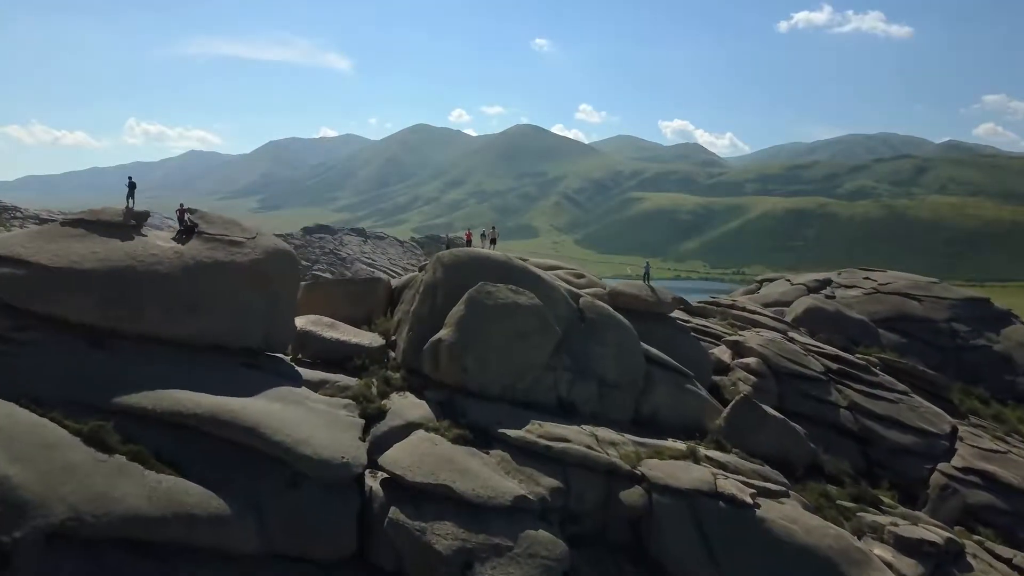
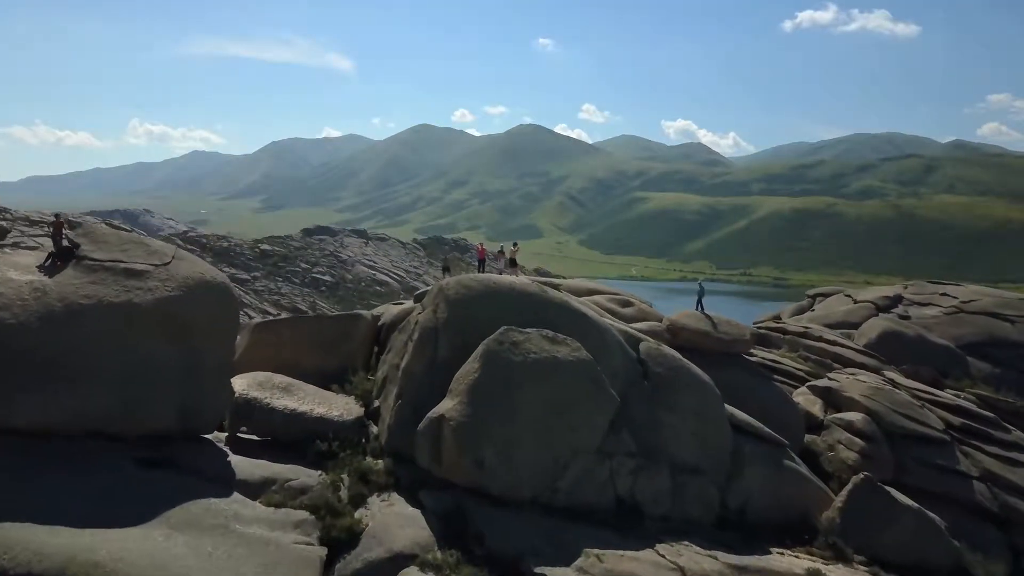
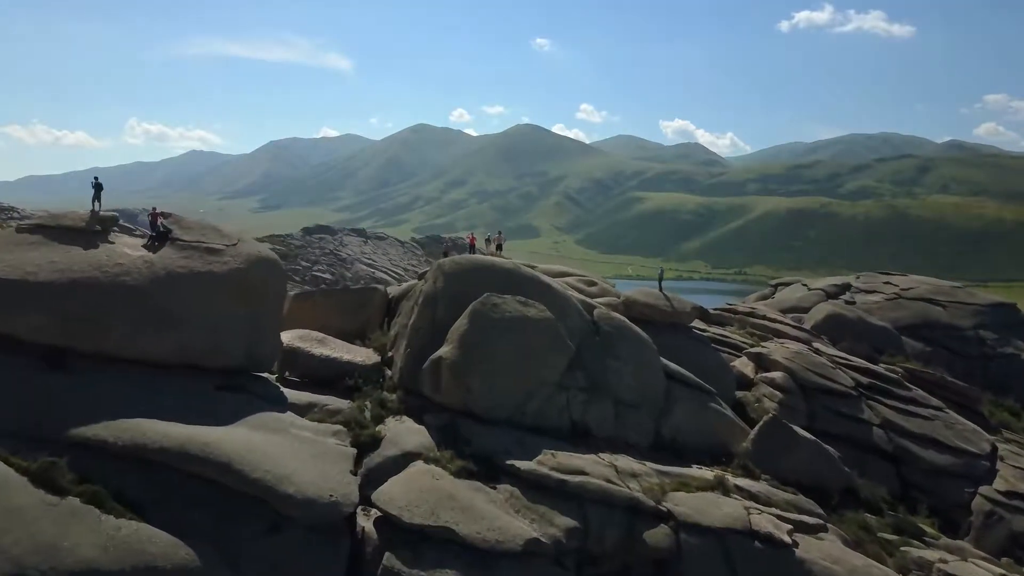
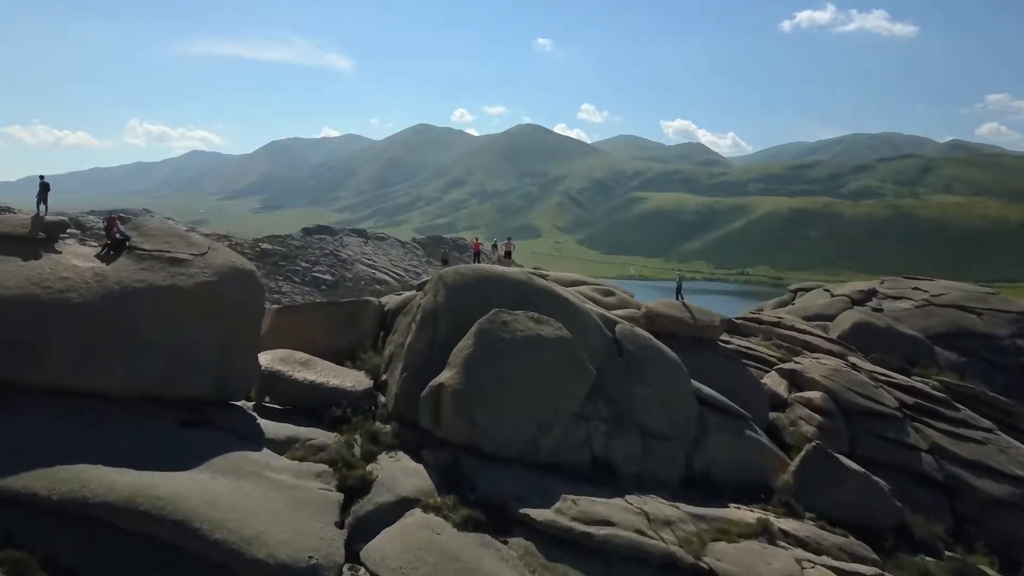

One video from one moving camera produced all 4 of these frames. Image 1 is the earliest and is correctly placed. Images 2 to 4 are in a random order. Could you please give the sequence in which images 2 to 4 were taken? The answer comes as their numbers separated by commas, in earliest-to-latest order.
3, 4, 2
